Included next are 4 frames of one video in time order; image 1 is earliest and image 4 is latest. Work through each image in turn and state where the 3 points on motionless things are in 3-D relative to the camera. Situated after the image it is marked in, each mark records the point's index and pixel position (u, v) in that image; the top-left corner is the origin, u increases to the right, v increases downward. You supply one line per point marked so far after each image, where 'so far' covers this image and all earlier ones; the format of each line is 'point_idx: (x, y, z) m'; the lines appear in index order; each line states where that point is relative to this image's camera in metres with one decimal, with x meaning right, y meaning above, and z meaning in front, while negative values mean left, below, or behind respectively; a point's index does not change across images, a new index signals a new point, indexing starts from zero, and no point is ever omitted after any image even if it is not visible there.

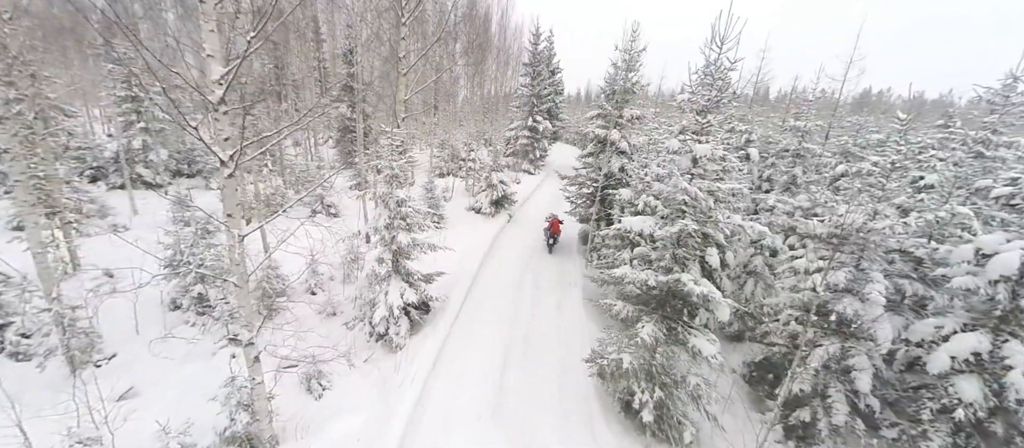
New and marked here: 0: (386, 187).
0: (-3.3, +1.0, +9.4) m
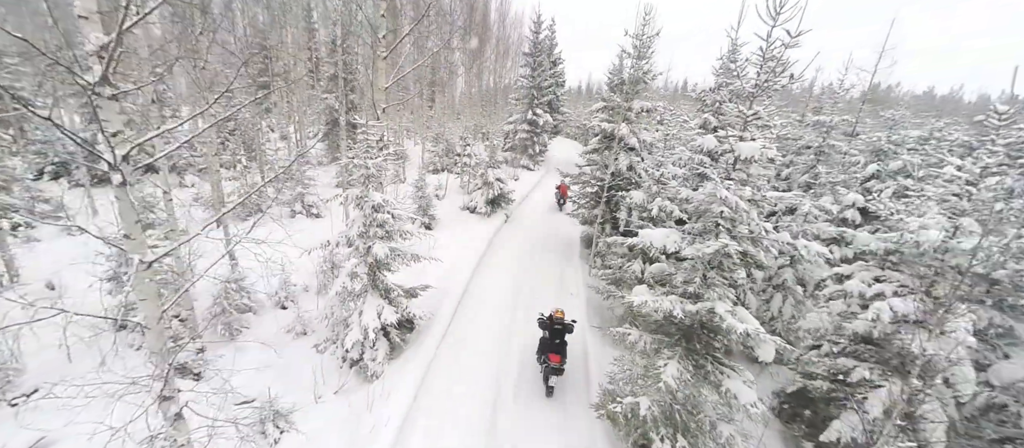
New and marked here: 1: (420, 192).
0: (-3.4, +0.8, +8.1) m
1: (-4.2, +1.5, +16.2) m
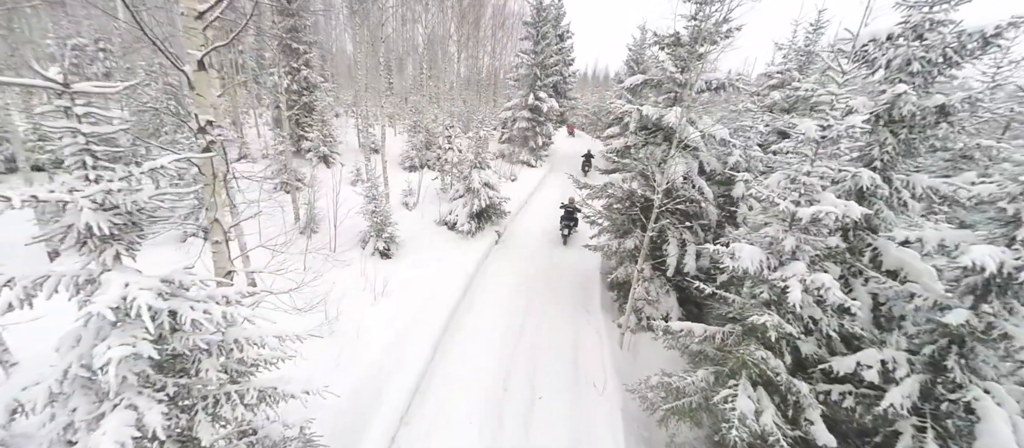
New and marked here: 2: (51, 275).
0: (-3.7, -0.3, +3.2) m
1: (-4.5, +0.6, +11.3) m
2: (-3.8, -0.4, +3.0) m
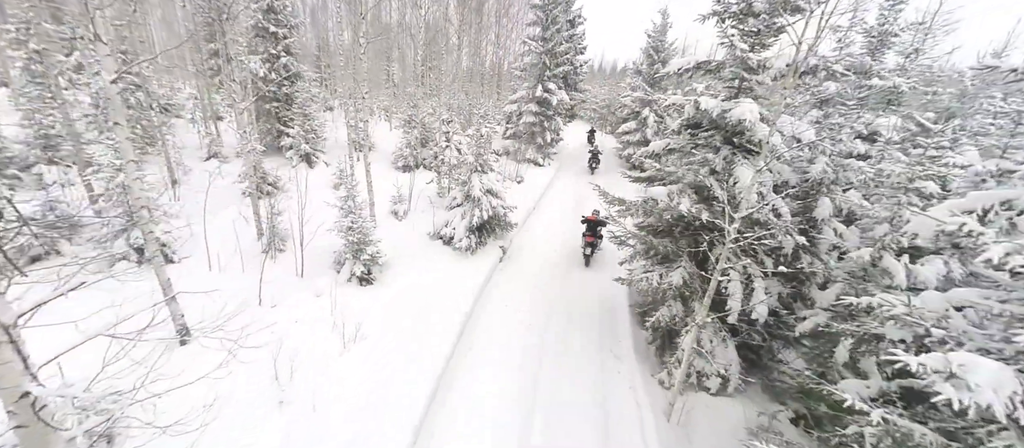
0: (-3.5, -1.0, +1.0) m
1: (-4.2, +0.1, +9.1) m
2: (-3.6, -1.1, +0.8) m
